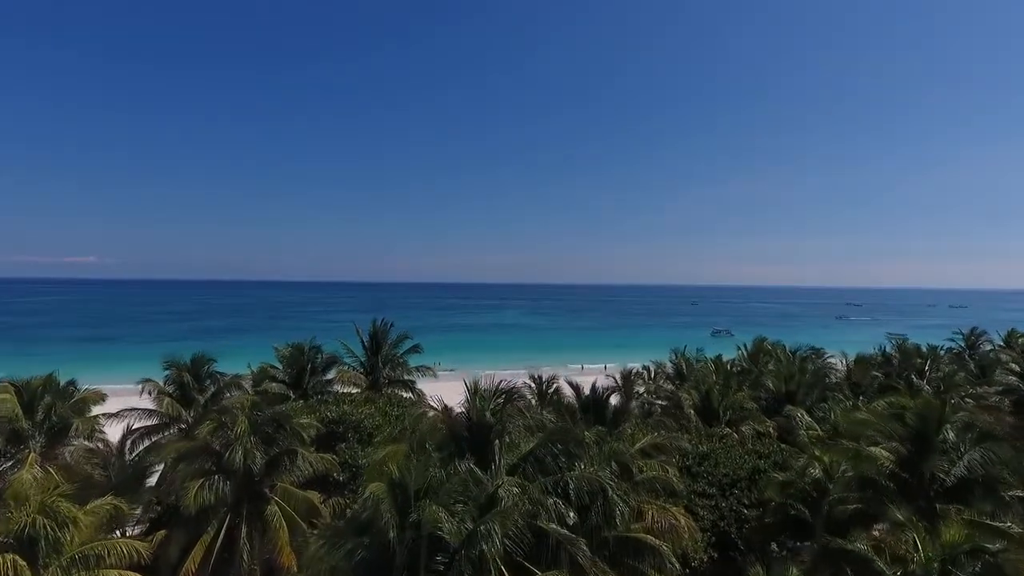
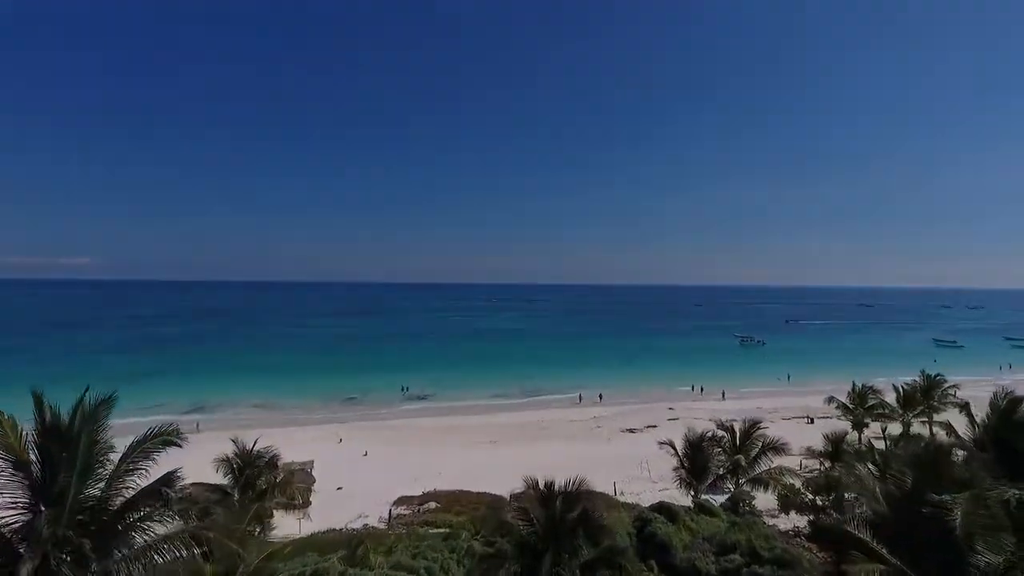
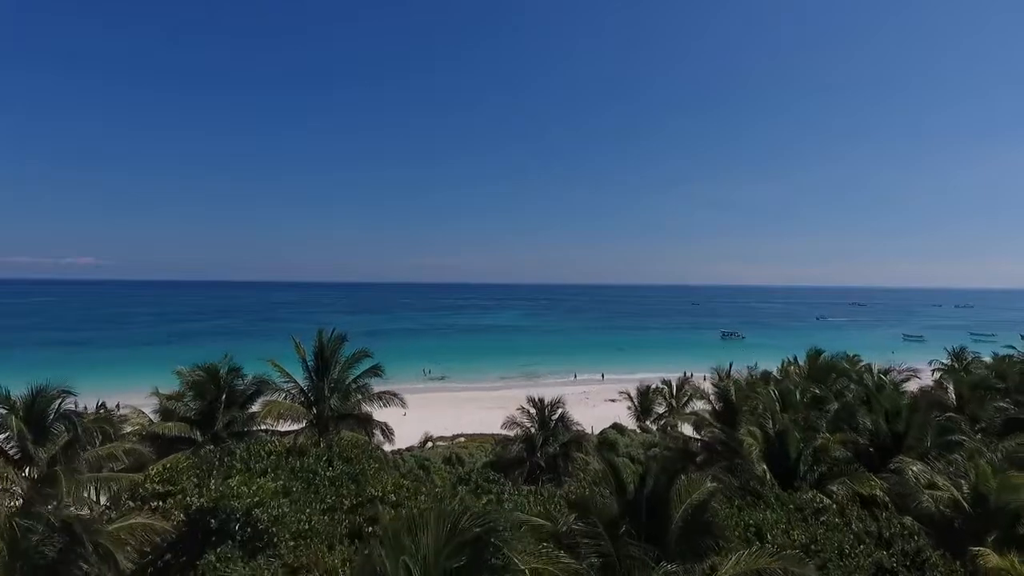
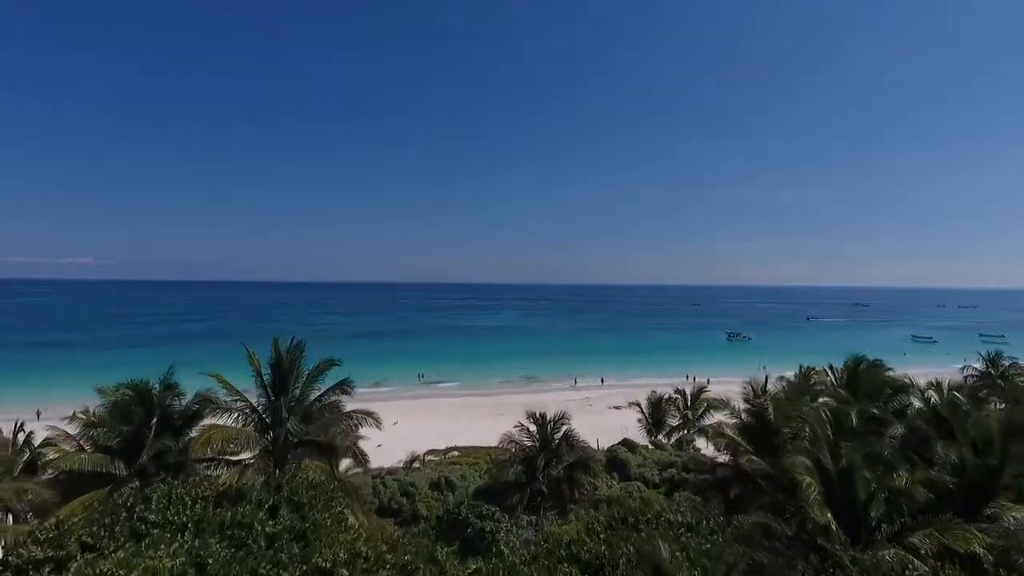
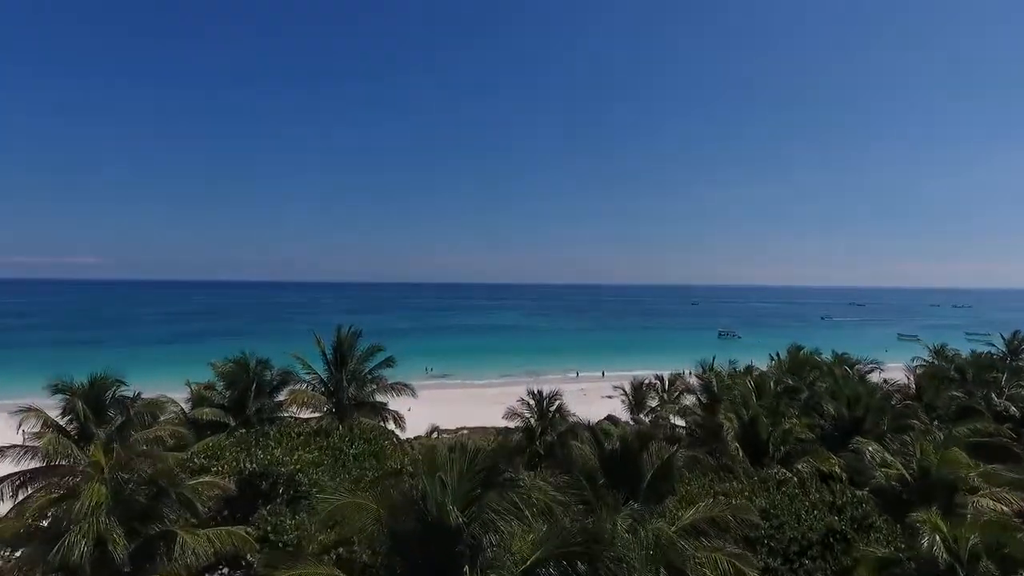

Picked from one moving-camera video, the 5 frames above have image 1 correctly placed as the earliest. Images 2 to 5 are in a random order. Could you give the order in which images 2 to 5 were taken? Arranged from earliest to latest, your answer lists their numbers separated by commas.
5, 3, 4, 2
